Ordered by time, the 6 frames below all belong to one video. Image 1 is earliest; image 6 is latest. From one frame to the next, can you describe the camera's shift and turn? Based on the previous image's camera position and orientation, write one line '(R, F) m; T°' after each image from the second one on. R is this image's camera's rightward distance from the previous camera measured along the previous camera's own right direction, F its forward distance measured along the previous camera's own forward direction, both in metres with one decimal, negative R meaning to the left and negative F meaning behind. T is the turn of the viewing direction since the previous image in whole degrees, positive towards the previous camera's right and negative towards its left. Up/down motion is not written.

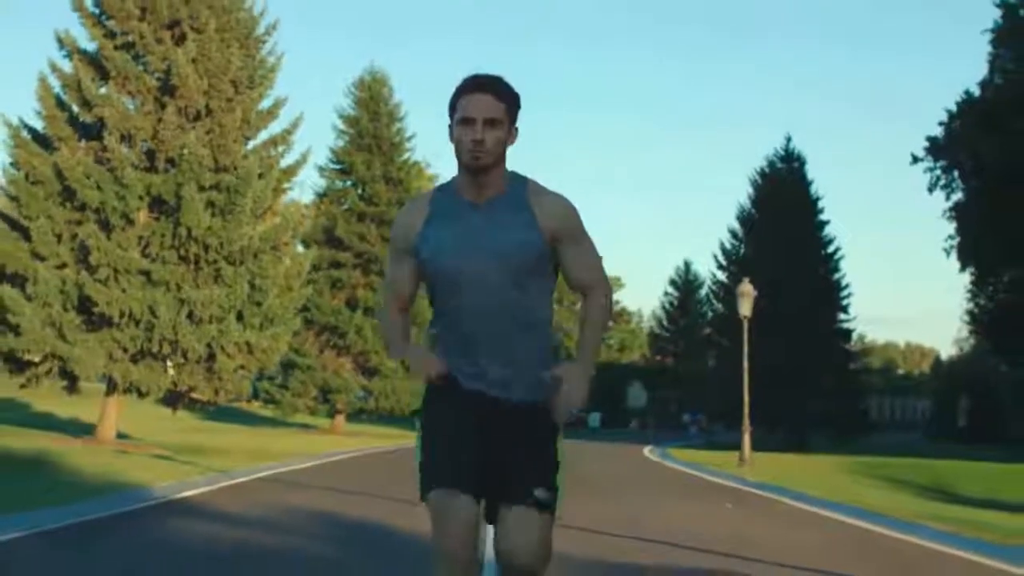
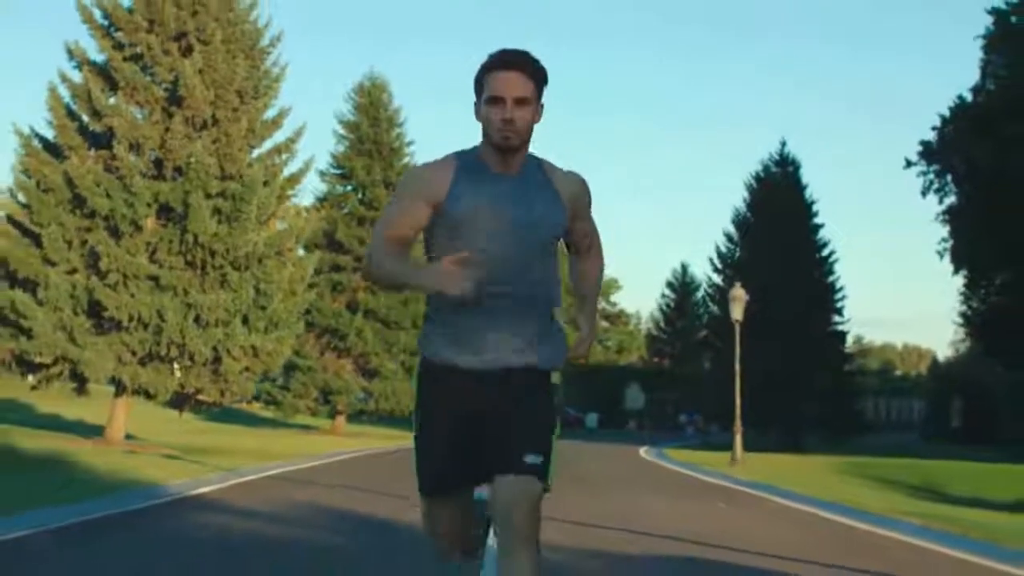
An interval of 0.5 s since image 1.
(0.0, -0.8) m; 0°
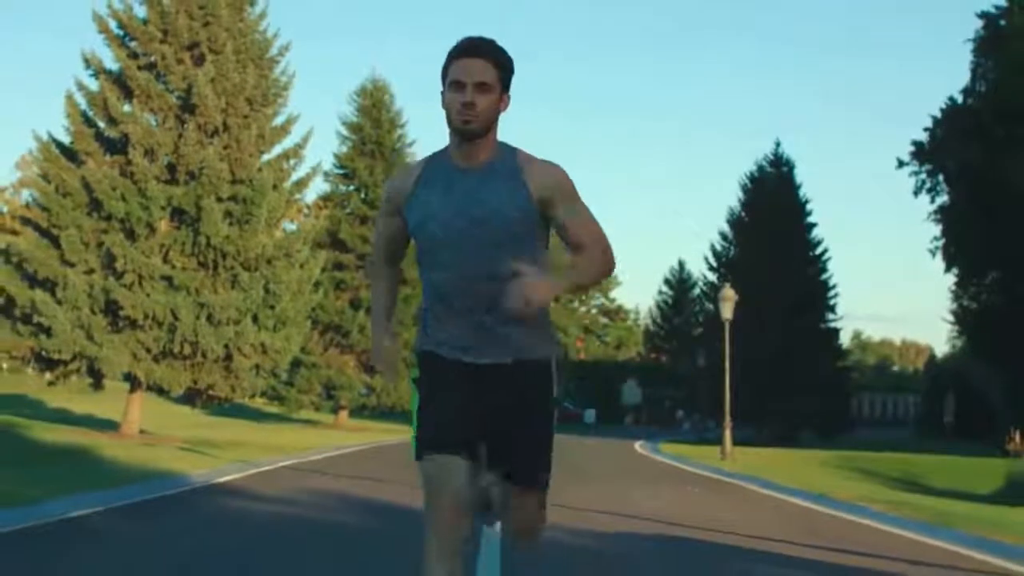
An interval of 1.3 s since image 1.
(0.0, -1.3) m; 0°
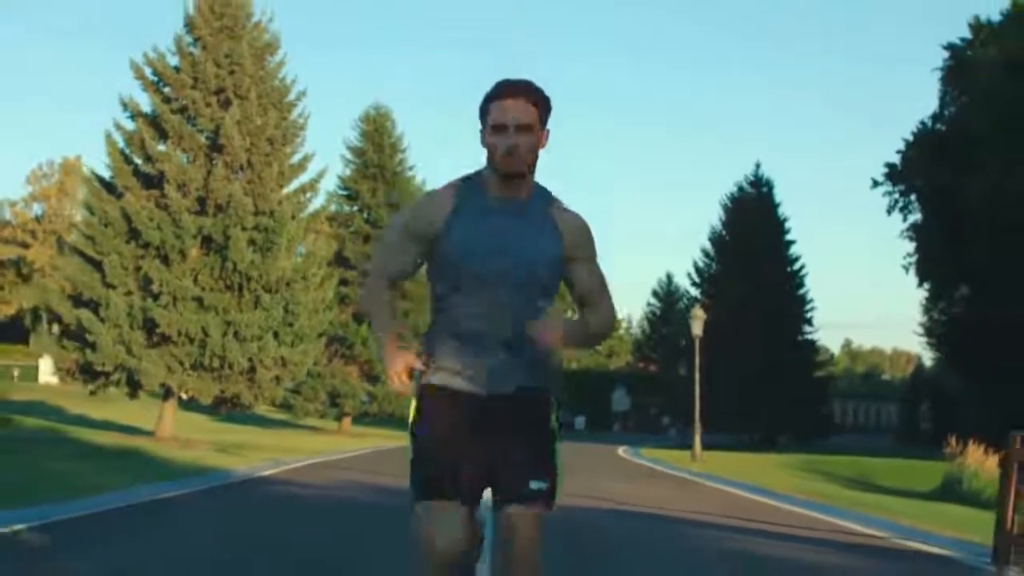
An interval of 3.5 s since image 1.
(0.0, -3.9) m; 0°
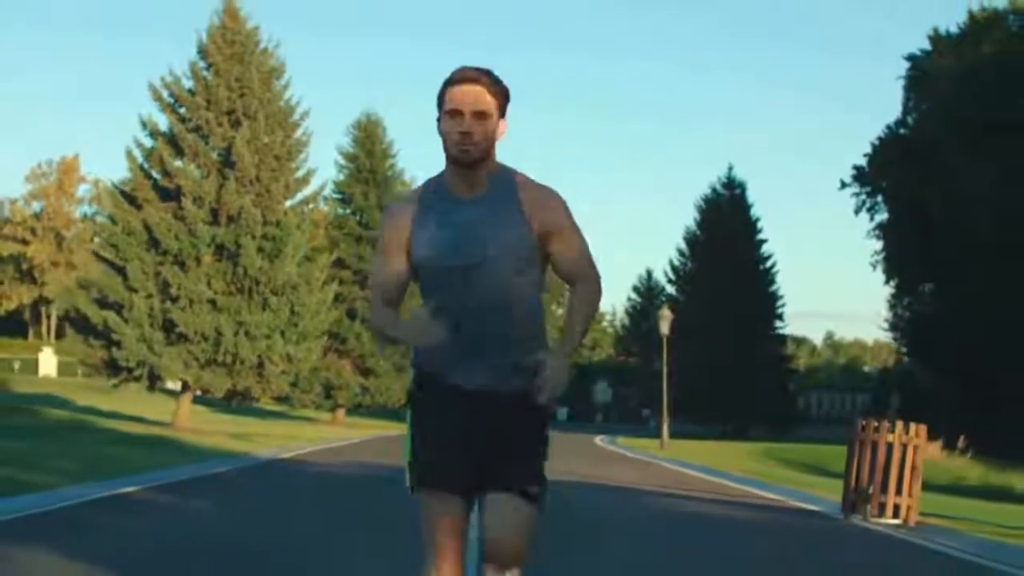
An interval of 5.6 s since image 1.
(0.0, -3.7) m; +1°
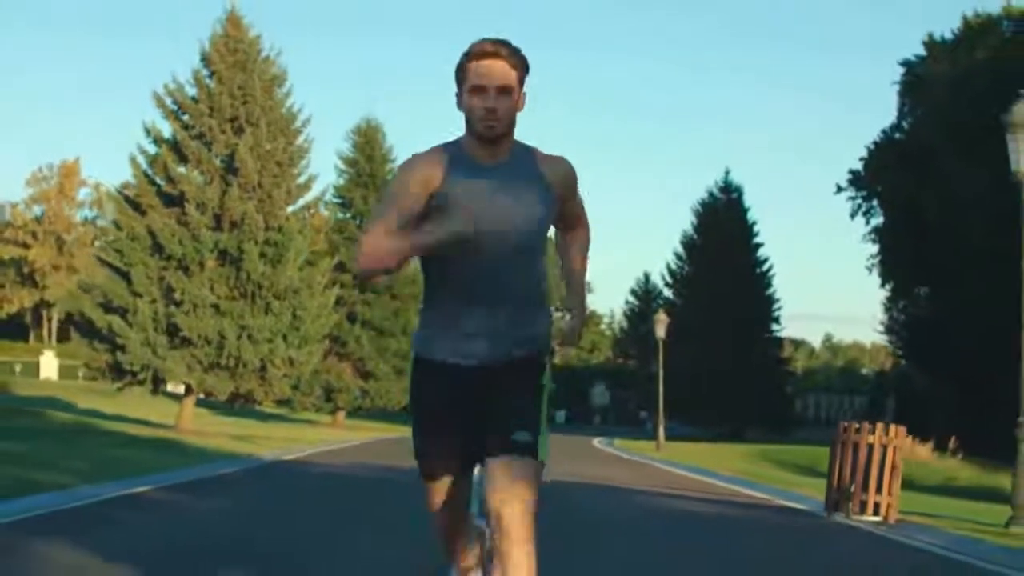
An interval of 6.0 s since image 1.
(0.0, -0.6) m; 0°
